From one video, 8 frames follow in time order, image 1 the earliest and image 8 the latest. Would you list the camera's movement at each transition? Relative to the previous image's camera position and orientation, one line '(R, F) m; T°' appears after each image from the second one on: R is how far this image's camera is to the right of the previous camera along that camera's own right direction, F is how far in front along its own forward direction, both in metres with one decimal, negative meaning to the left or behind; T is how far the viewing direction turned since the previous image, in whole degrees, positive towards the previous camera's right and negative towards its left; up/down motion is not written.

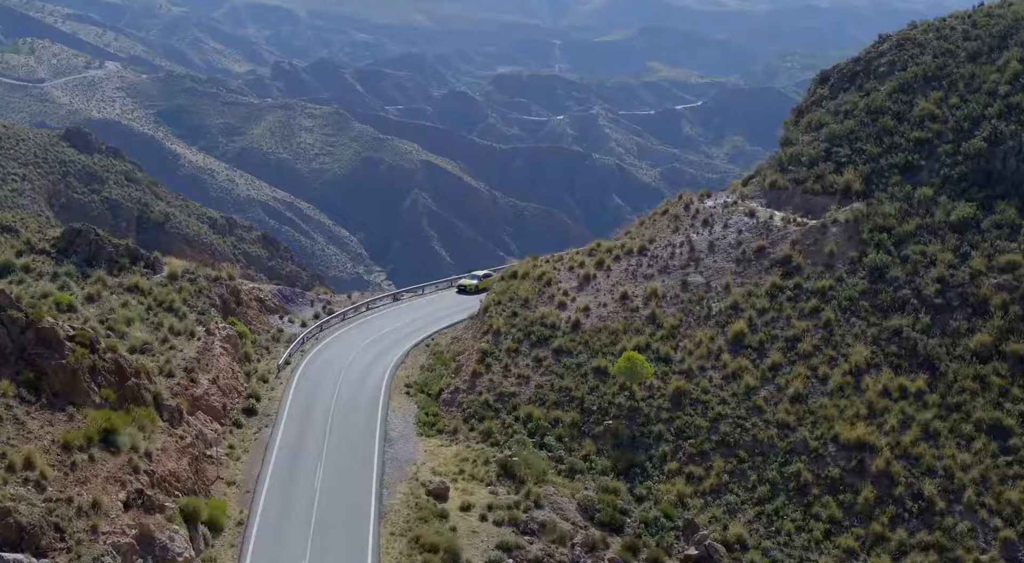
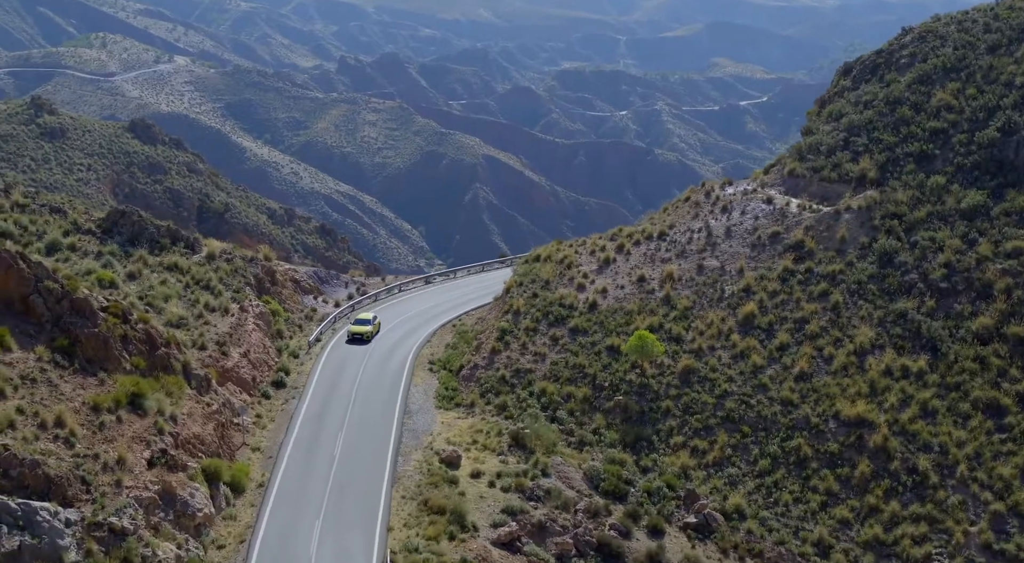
(+1.5, -1.6) m; -3°
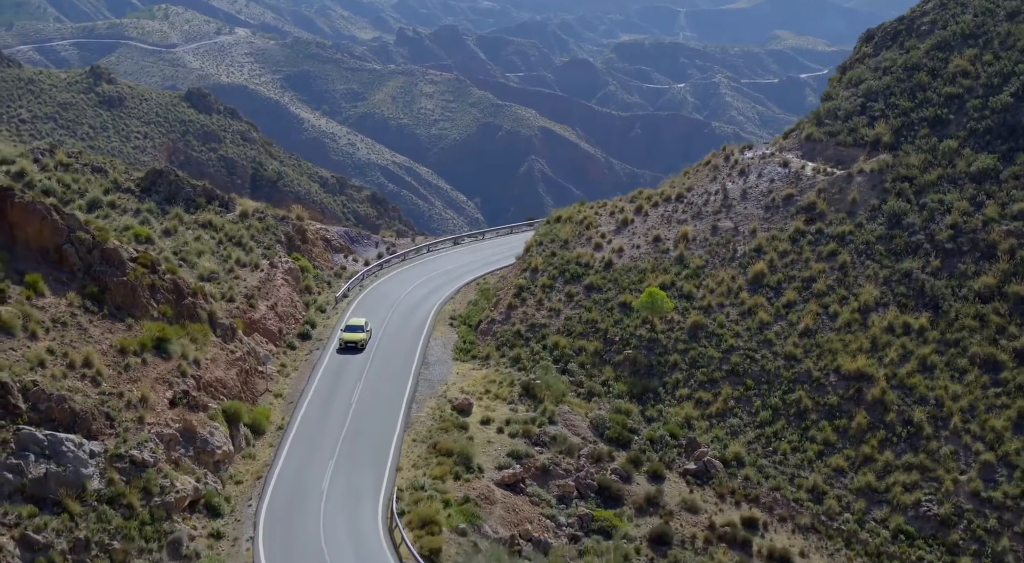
(+1.4, -1.5) m; -2°
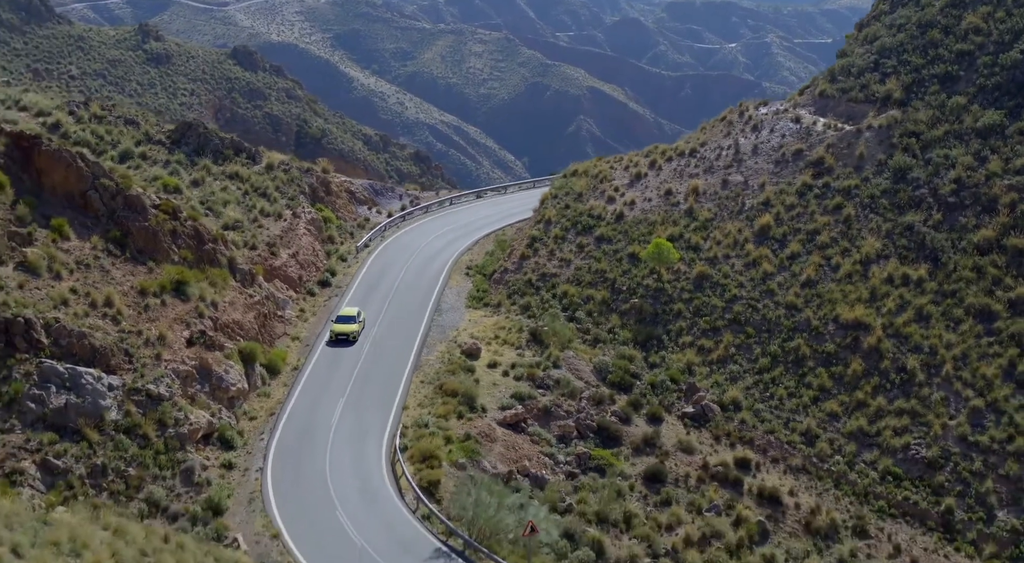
(+1.3, -1.3) m; -2°
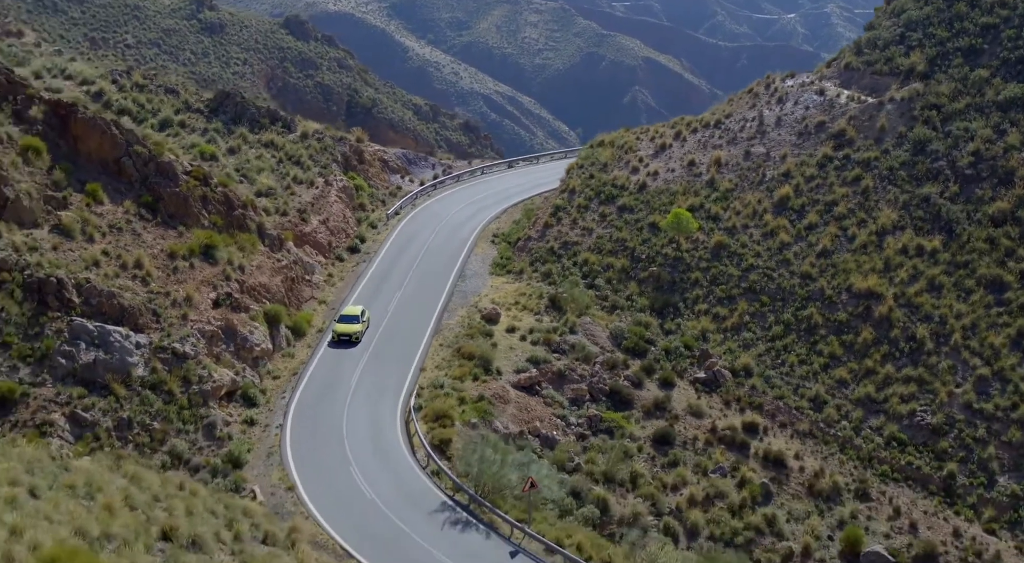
(+1.1, -1.1) m; -2°
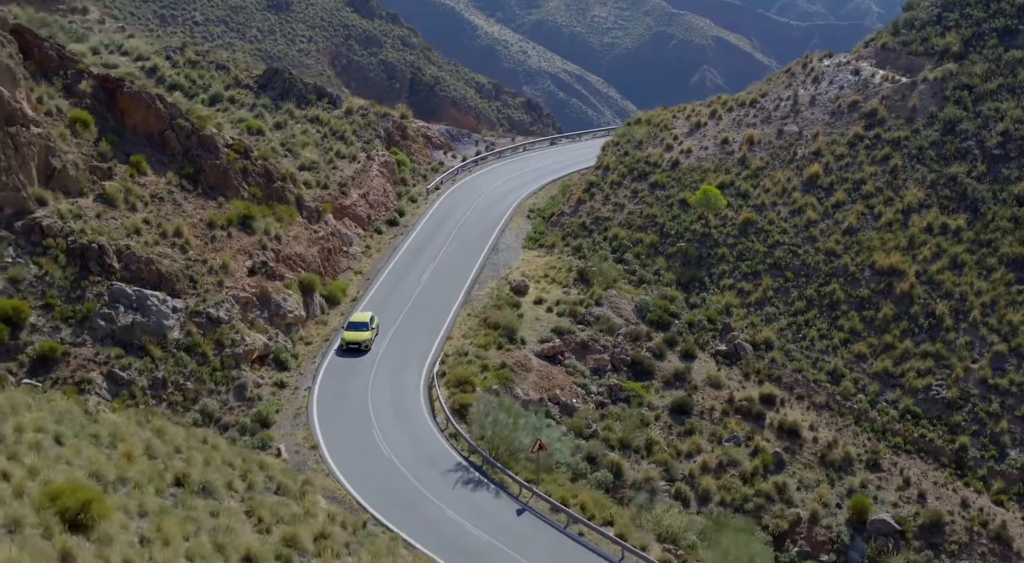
(+1.3, -1.1) m; -3°
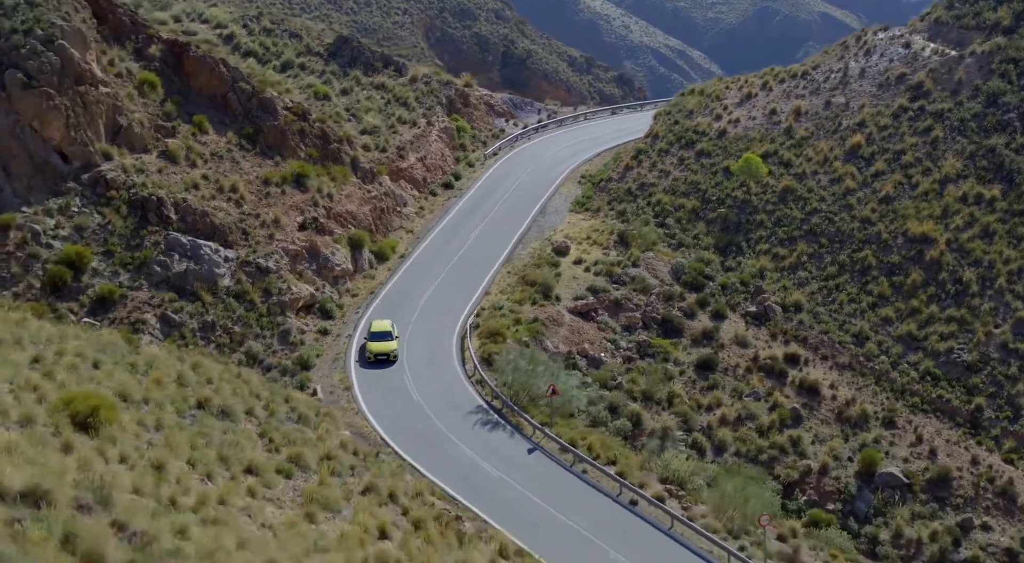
(+1.9, -1.8) m; -4°
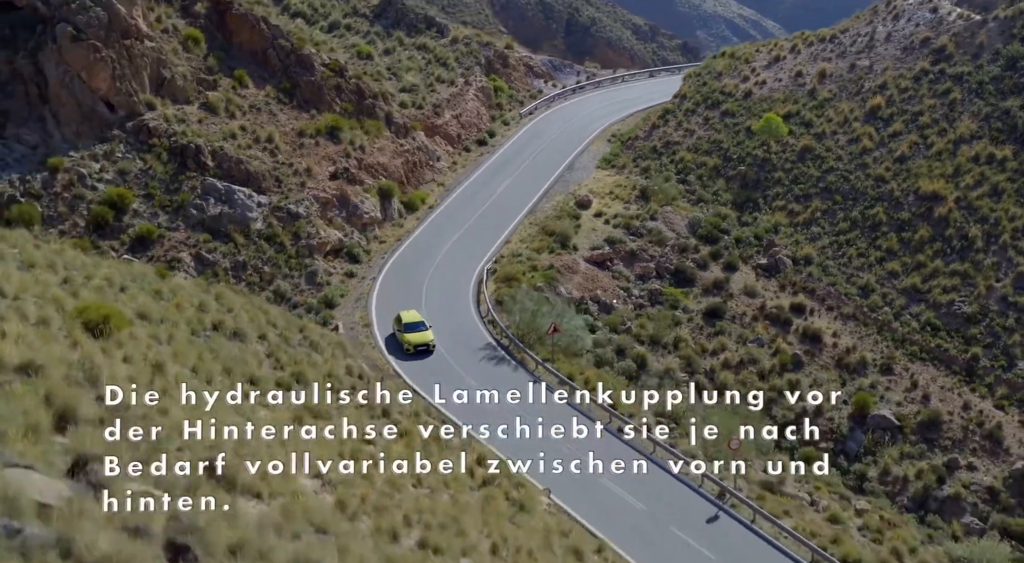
(+1.6, -2.0) m; -3°
